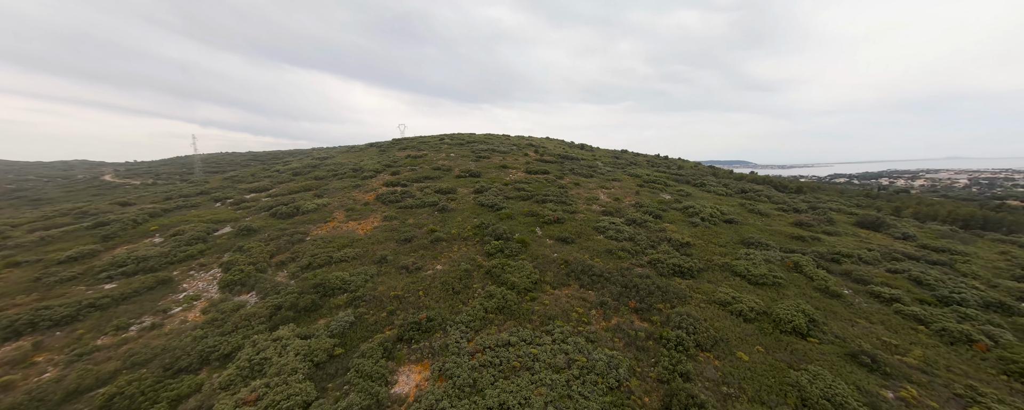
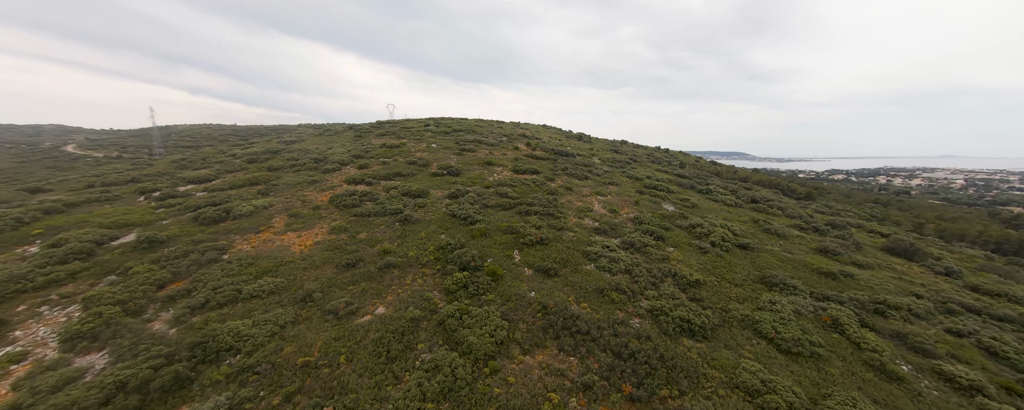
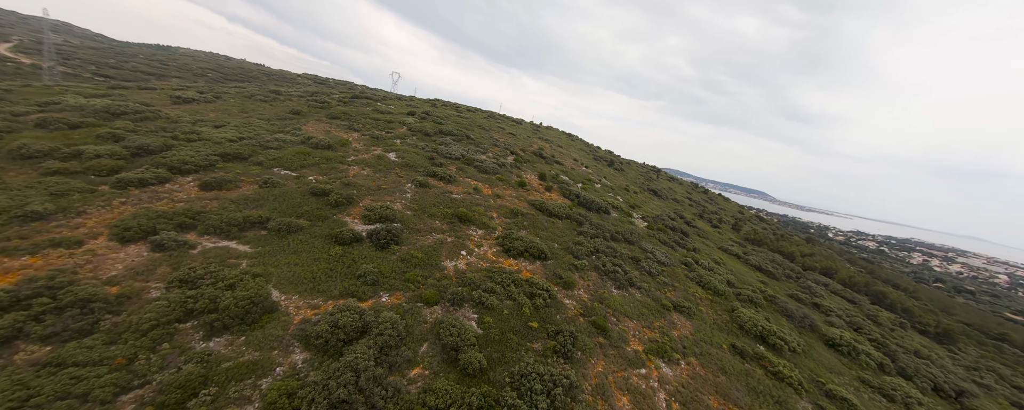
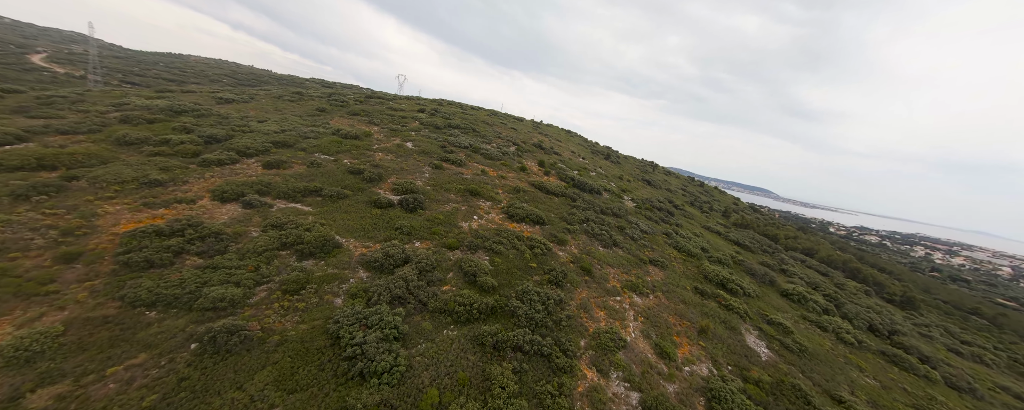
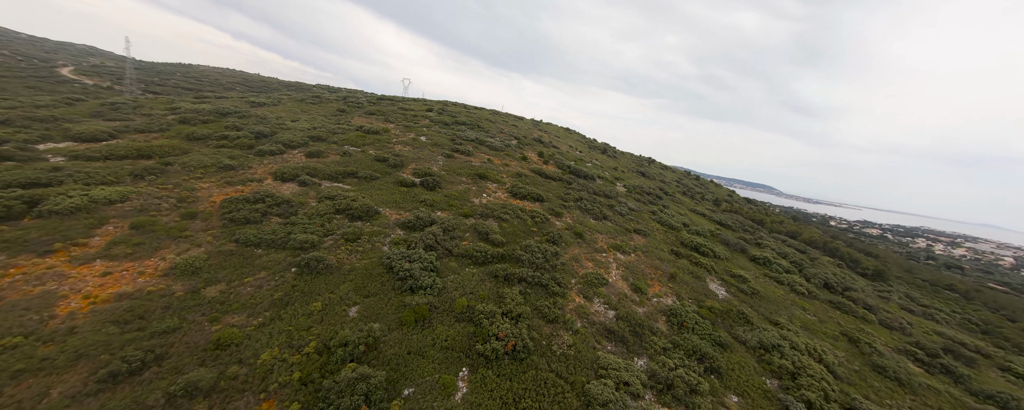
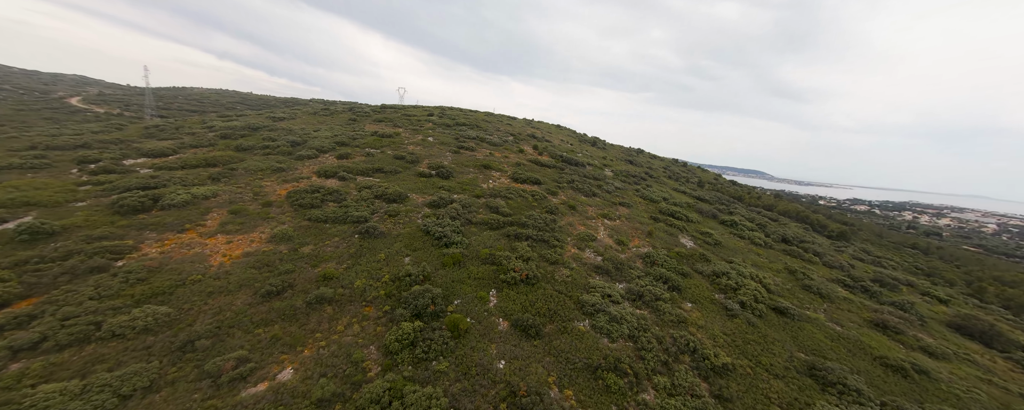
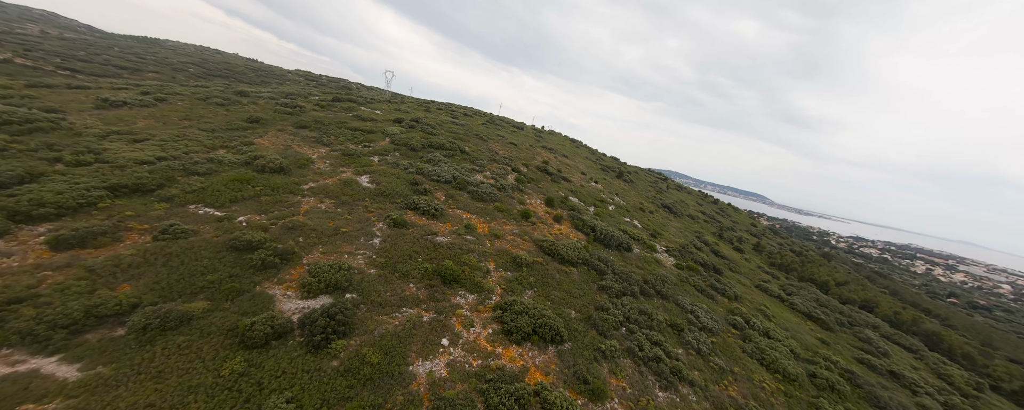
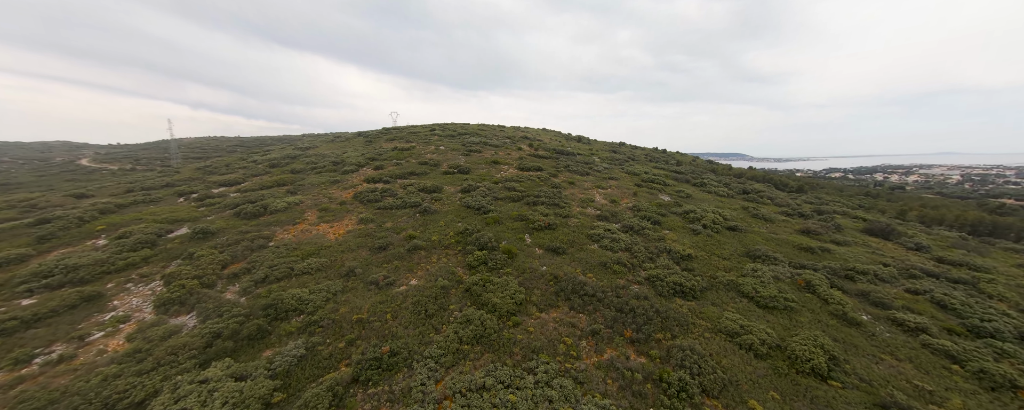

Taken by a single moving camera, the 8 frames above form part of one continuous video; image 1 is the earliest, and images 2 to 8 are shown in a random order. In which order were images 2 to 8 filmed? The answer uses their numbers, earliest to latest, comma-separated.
8, 2, 6, 5, 4, 3, 7
